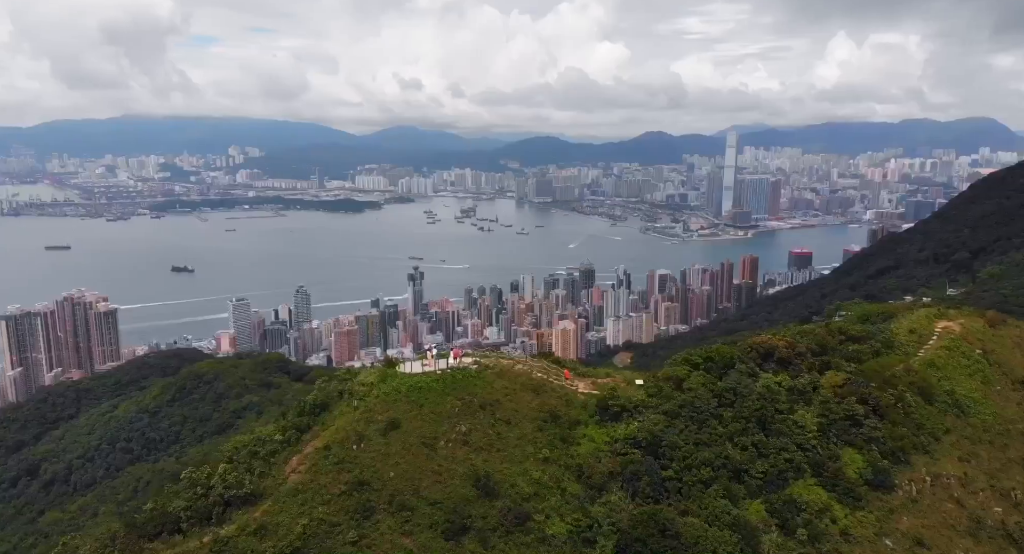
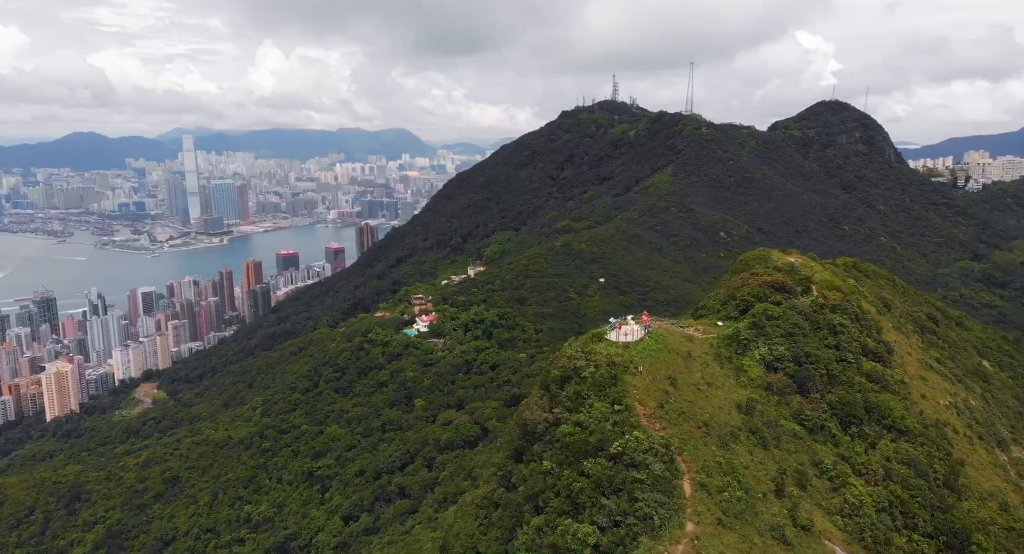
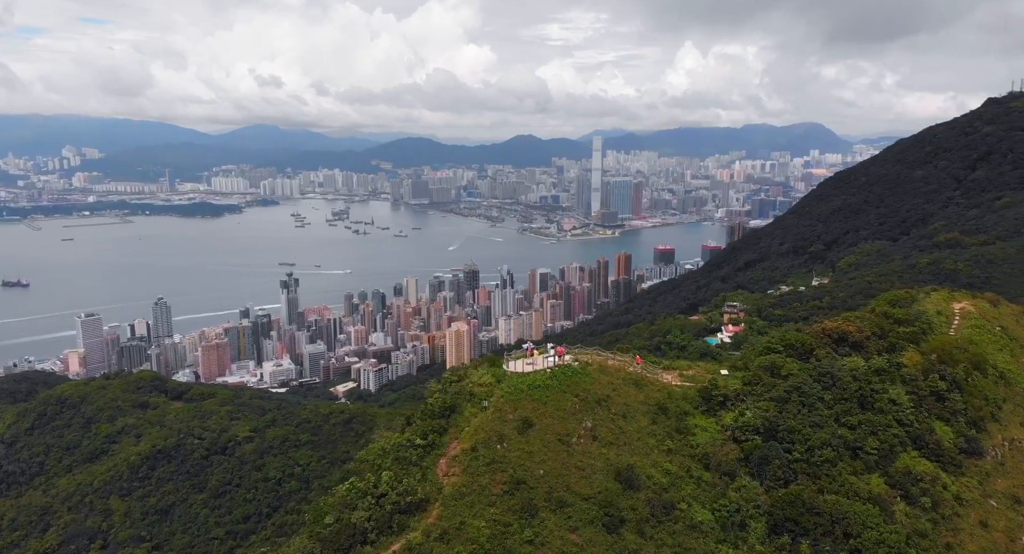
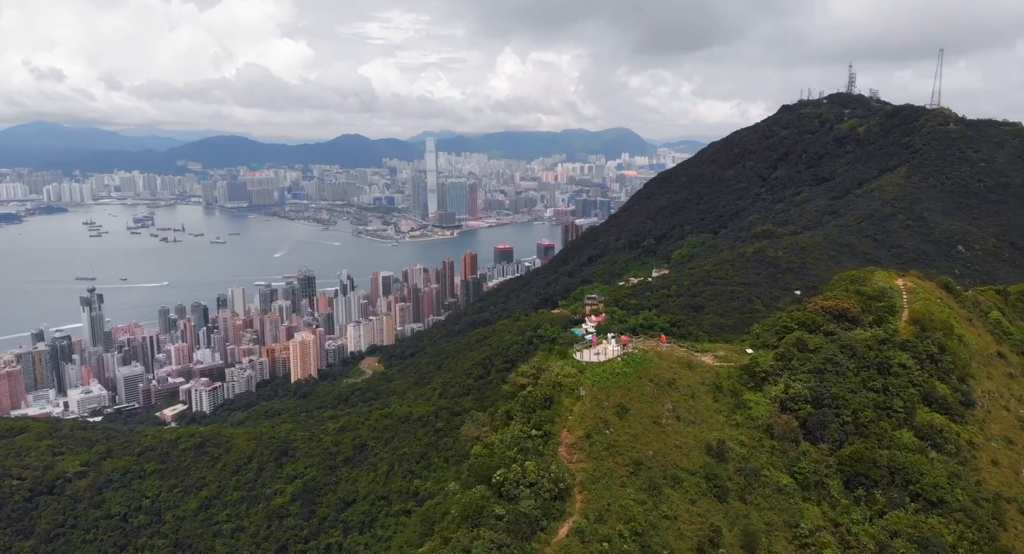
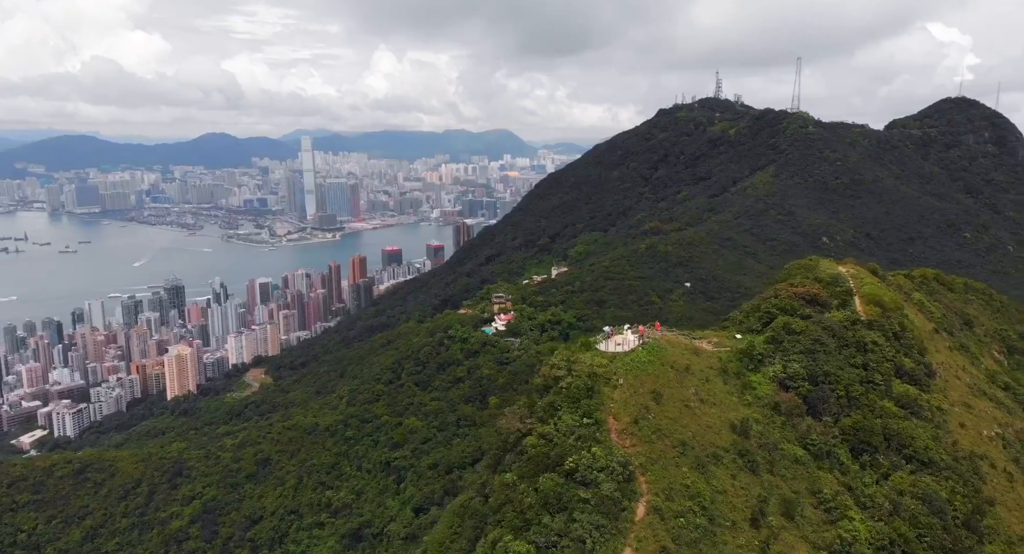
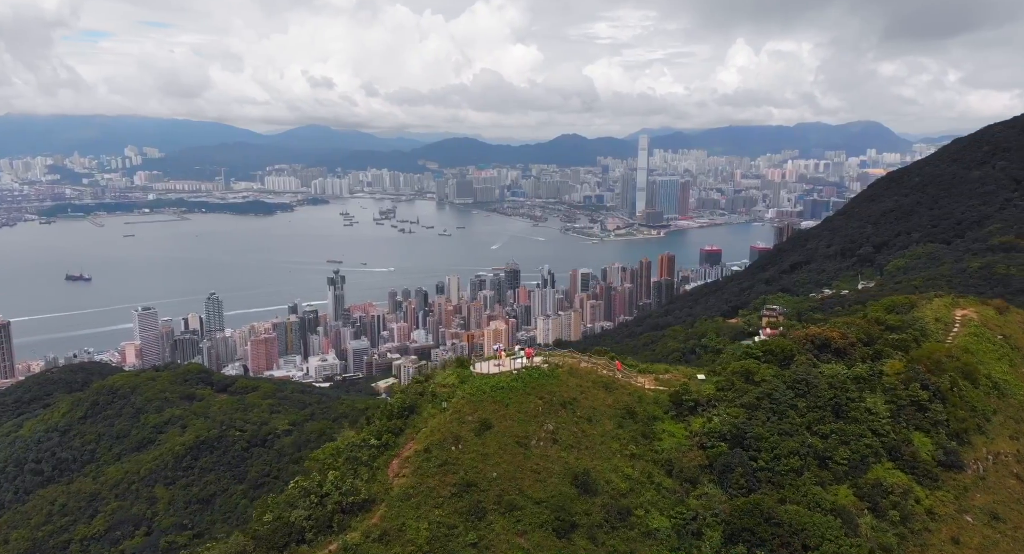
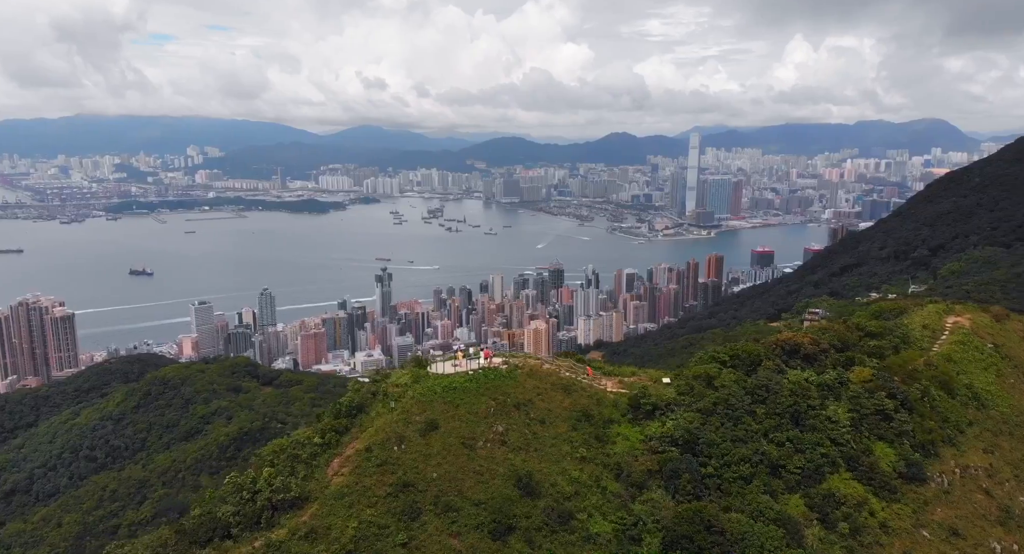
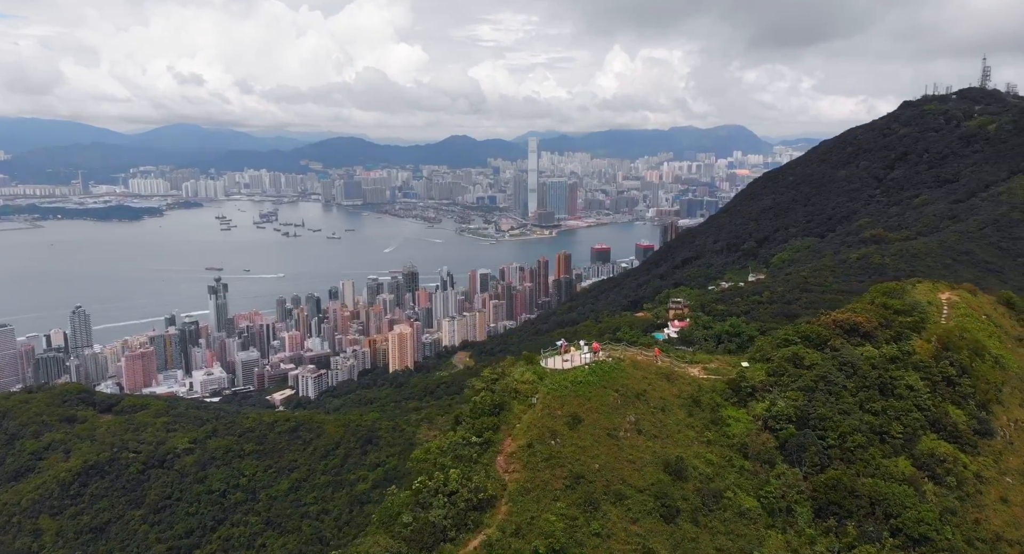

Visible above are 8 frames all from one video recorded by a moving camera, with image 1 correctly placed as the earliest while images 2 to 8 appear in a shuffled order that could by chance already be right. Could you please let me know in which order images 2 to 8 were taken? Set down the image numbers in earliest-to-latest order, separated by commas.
7, 6, 3, 8, 4, 5, 2
